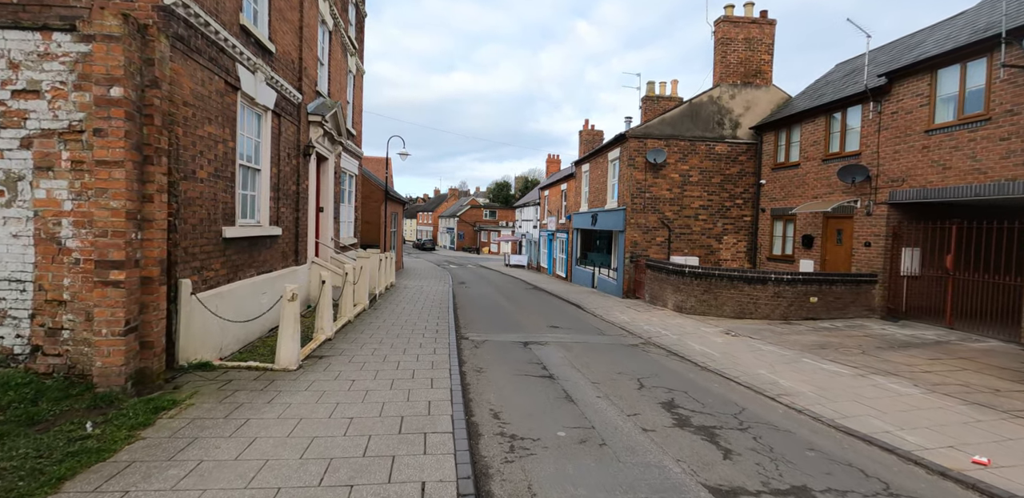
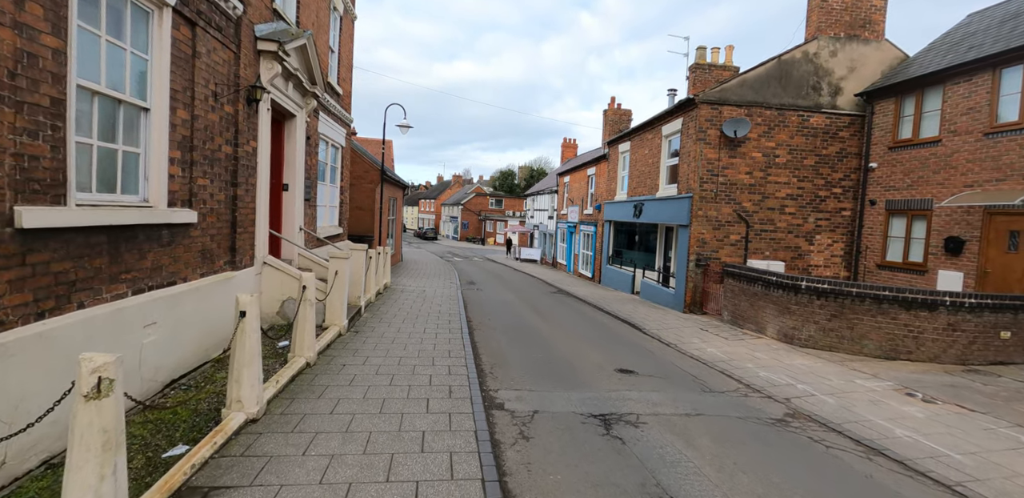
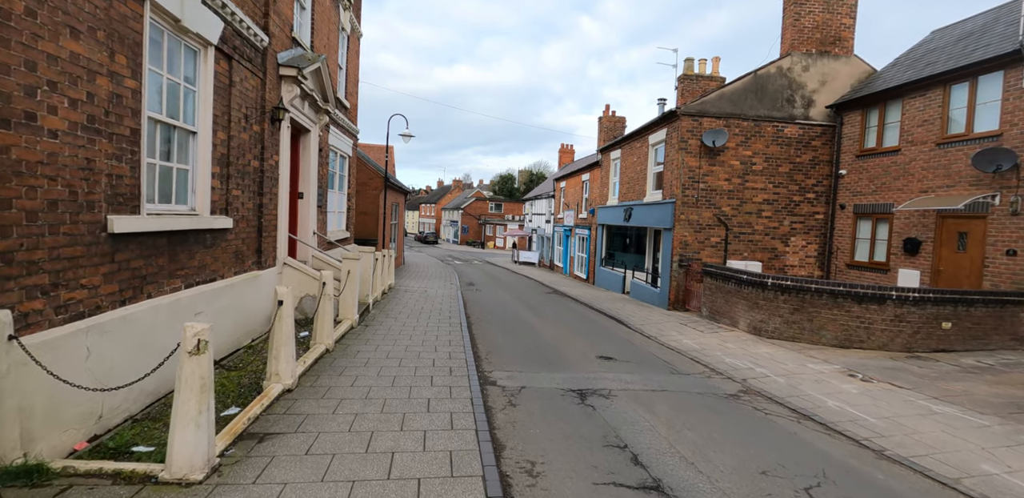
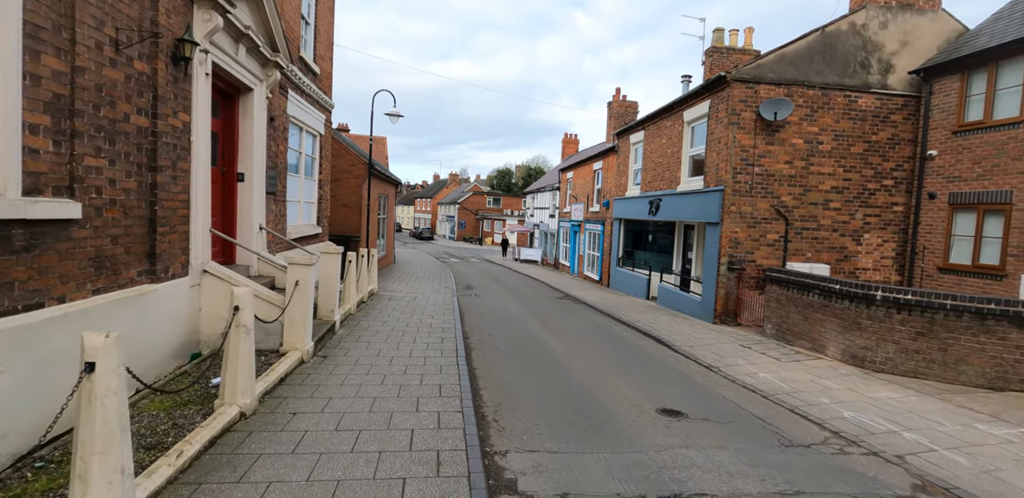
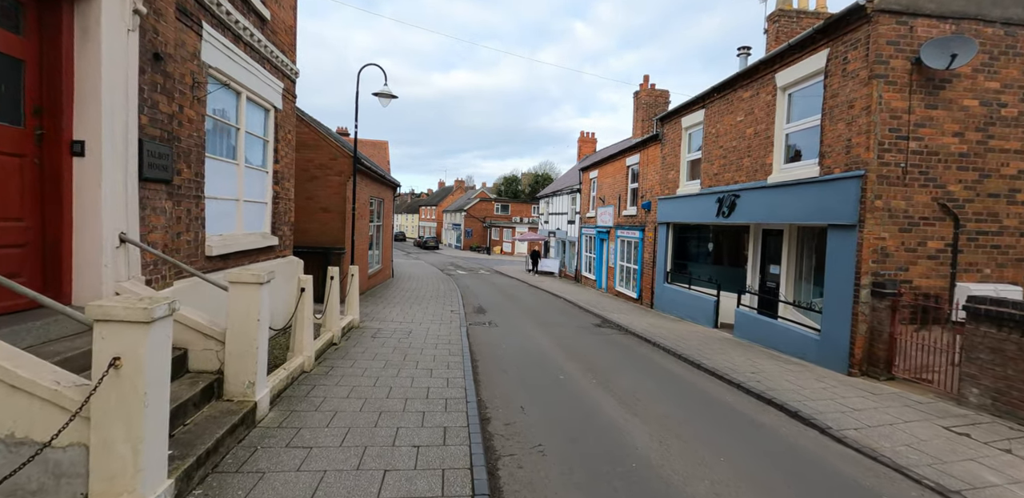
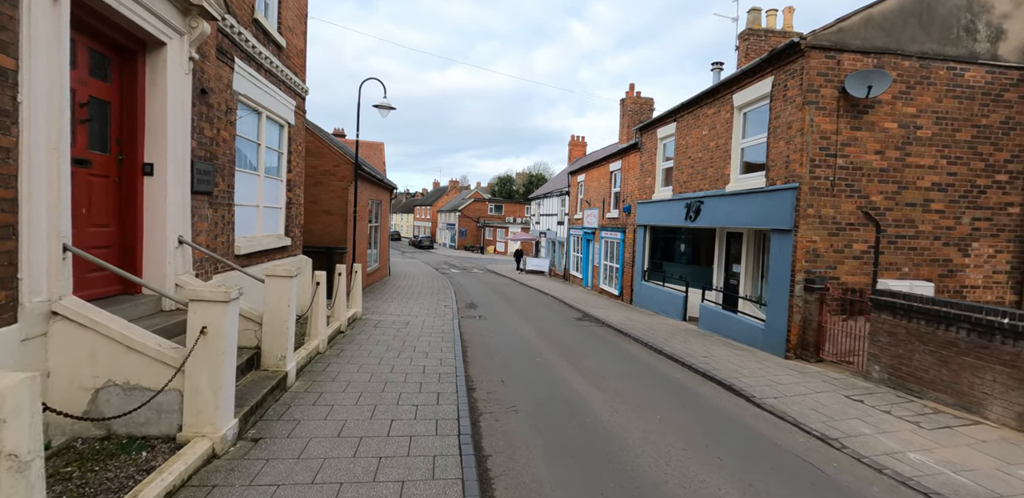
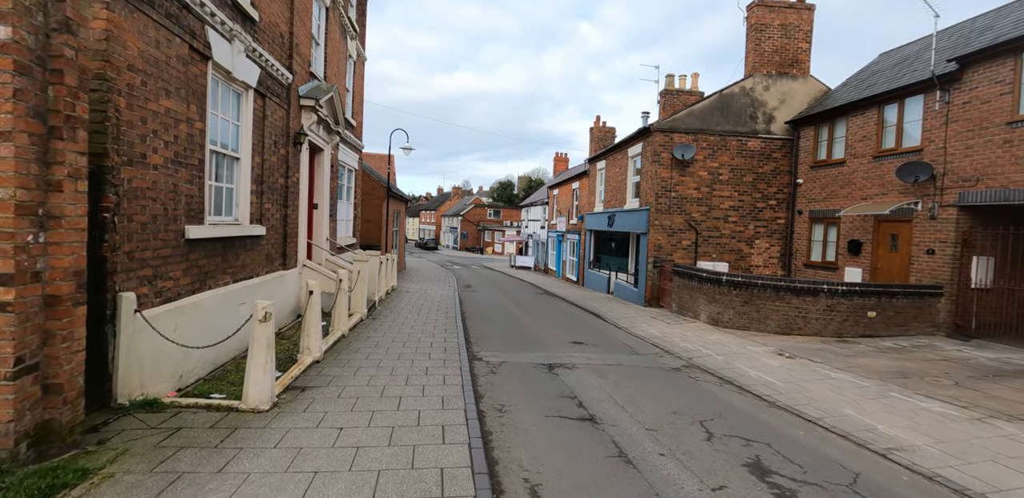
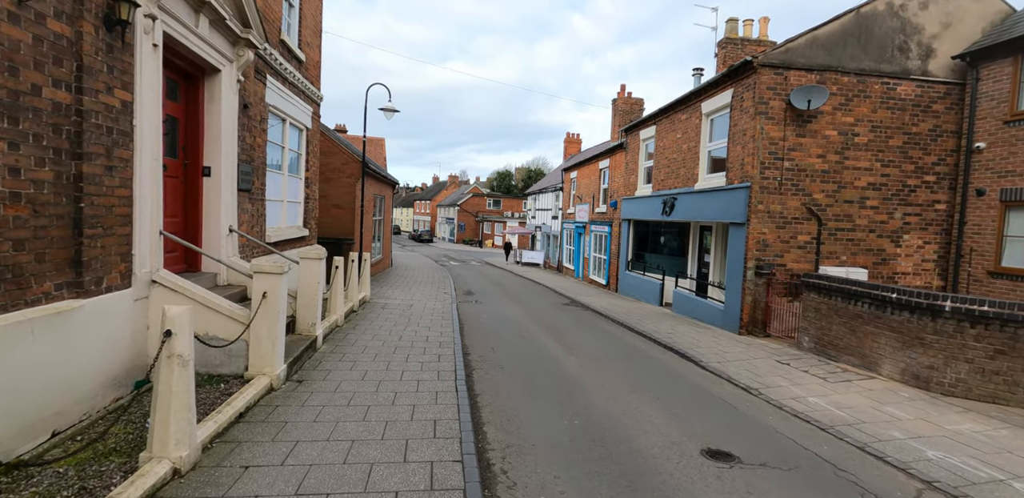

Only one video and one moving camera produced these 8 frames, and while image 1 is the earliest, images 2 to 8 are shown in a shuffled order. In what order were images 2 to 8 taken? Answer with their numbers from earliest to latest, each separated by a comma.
7, 3, 2, 4, 8, 6, 5
